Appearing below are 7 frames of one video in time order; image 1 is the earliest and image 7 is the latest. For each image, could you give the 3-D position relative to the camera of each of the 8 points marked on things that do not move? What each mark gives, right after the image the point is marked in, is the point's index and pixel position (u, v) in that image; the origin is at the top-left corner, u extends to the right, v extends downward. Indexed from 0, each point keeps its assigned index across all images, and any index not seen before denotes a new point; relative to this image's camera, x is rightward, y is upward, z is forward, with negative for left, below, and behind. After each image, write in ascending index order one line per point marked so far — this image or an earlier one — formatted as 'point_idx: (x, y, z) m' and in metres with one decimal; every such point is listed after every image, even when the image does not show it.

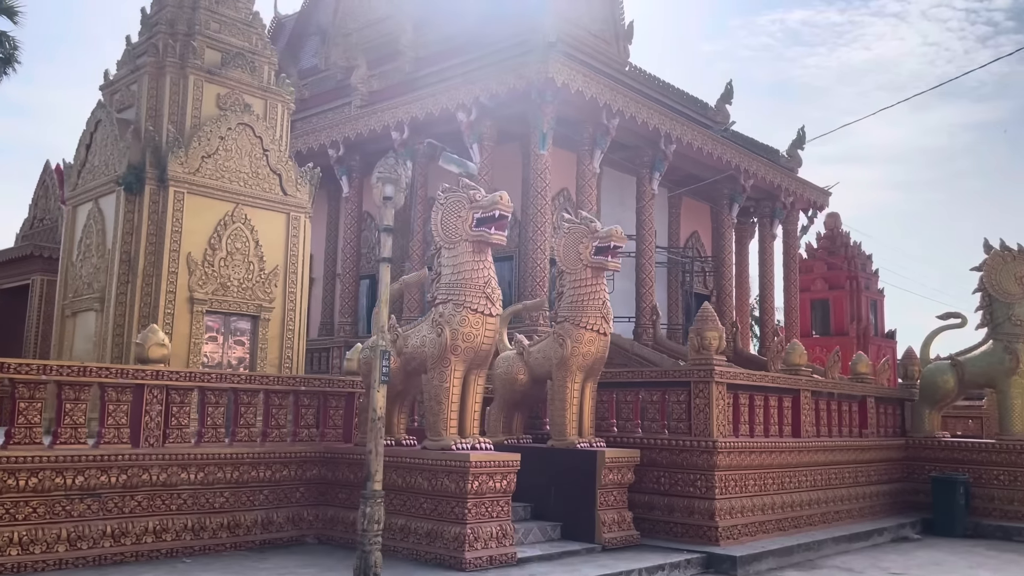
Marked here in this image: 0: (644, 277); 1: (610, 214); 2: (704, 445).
0: (+2.3, +0.2, +15.1) m
1: (+1.8, +1.4, +16.2) m
2: (+1.5, -1.2, +6.6) m
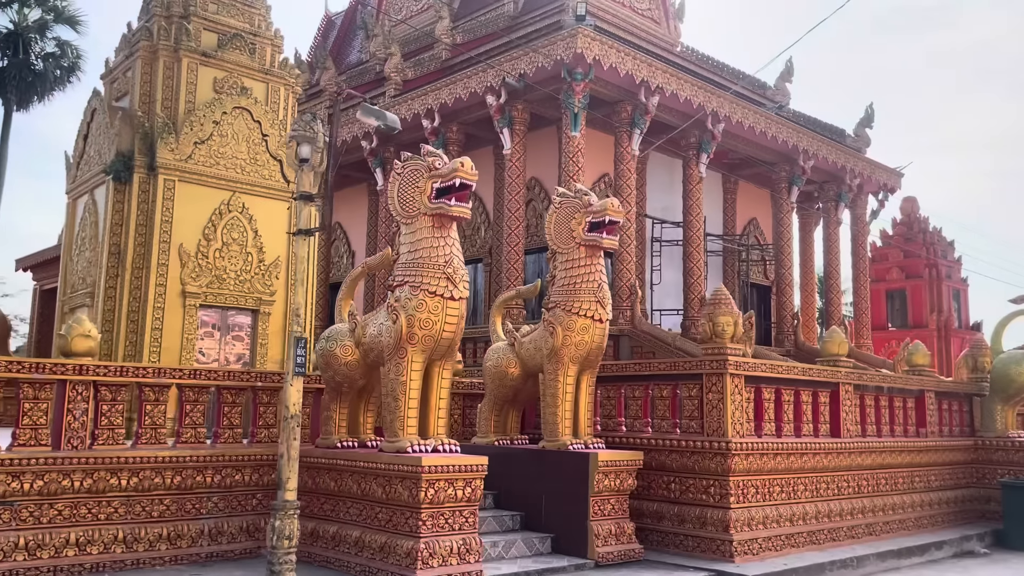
0: (+2.9, +0.4, +14.1) m
1: (+2.5, +1.5, +15.3) m
2: (+1.4, -1.1, +5.8) m
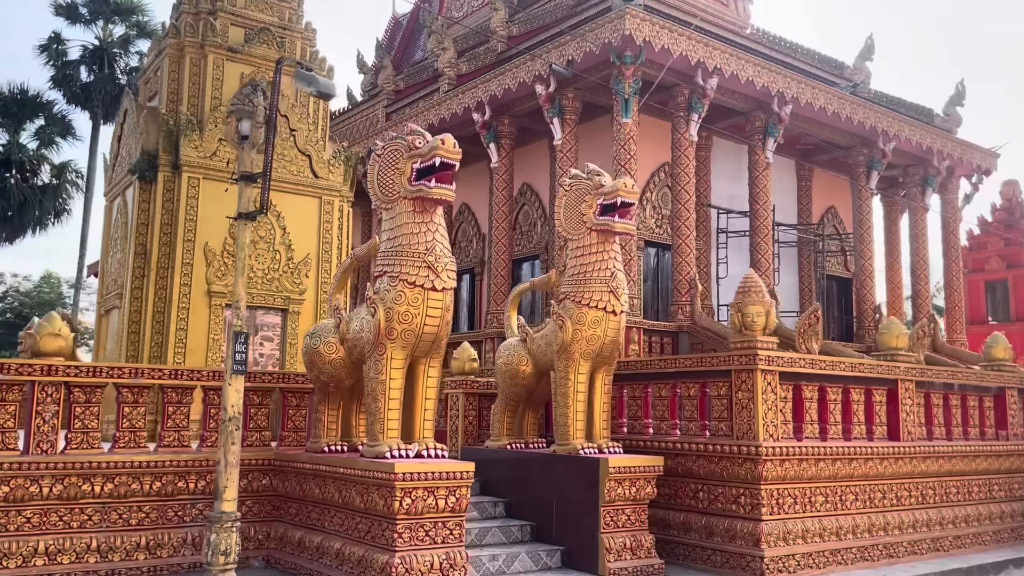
0: (+3.8, +0.5, +13.3) m
1: (+3.5, +1.6, +14.5) m
2: (+1.4, -1.0, +5.2) m
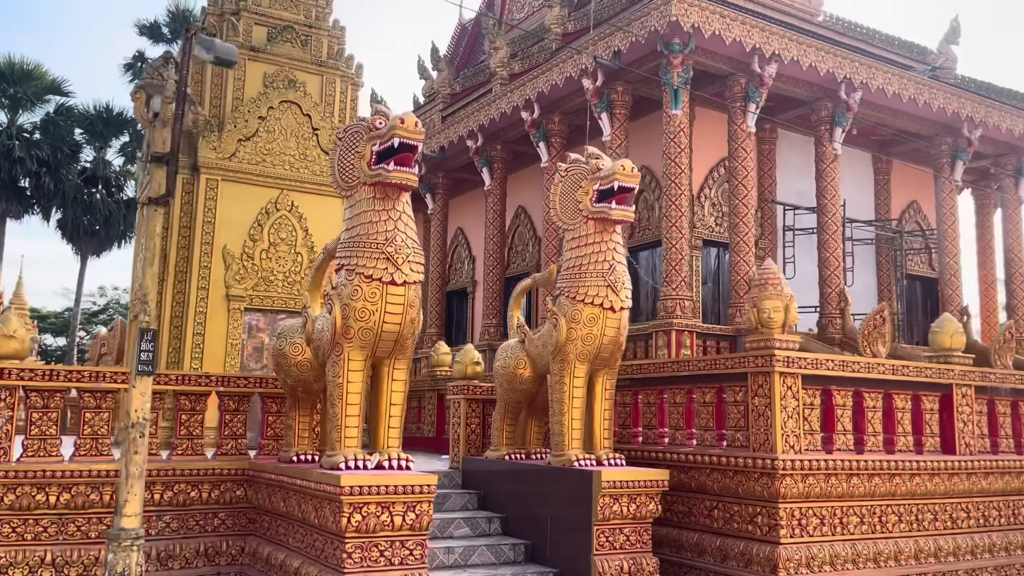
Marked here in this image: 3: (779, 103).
0: (+4.5, +0.5, +12.4) m
1: (+4.3, +1.6, +13.7) m
2: (+1.3, -0.9, +4.6) m
3: (+4.0, +2.8, +13.1) m
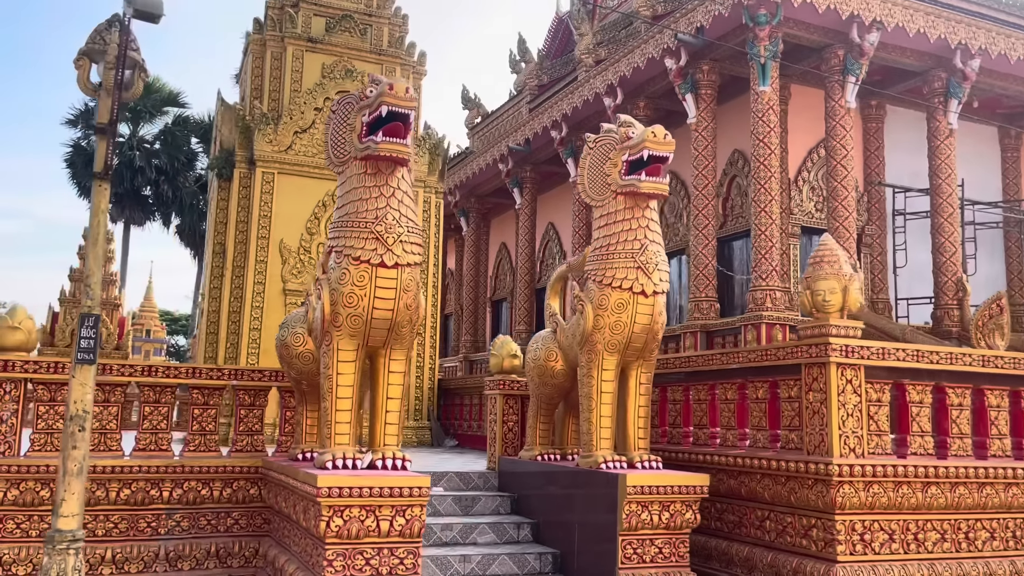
0: (+5.6, +0.6, +11.3) m
1: (+5.6, +1.7, +12.6) m
2: (+1.4, -0.8, +4.0) m
3: (+5.1, +2.9, +12.0) m
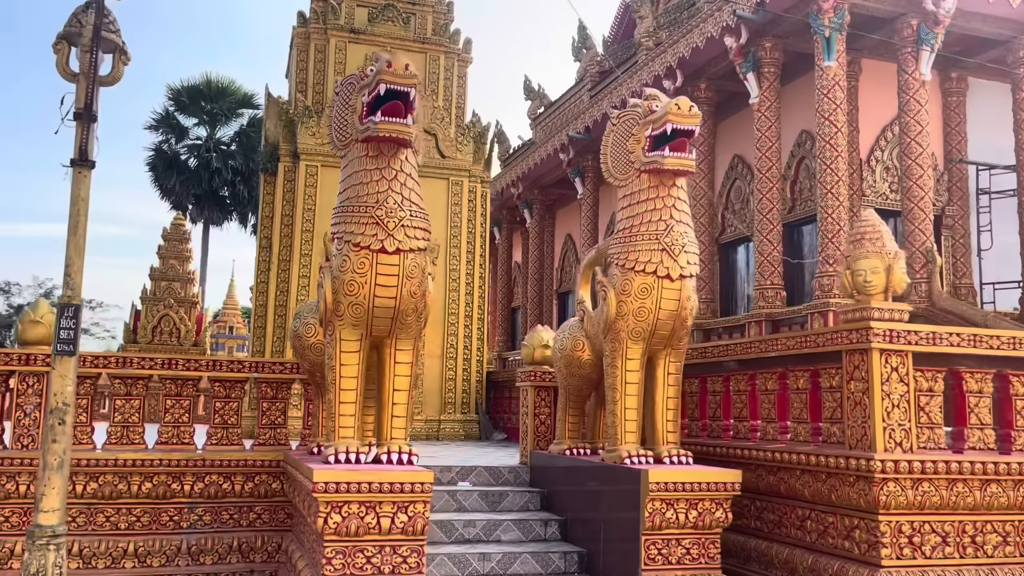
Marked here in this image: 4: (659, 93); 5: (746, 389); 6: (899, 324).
0: (+6.2, +0.8, +10.5) m
1: (+6.4, +2.0, +11.8) m
2: (+1.4, -0.7, +3.6) m
3: (+5.9, +3.1, +11.3) m
4: (+0.7, +0.9, +4.2) m
5: (+1.2, -0.5, +4.6) m
6: (+1.7, -0.2, +3.7) m
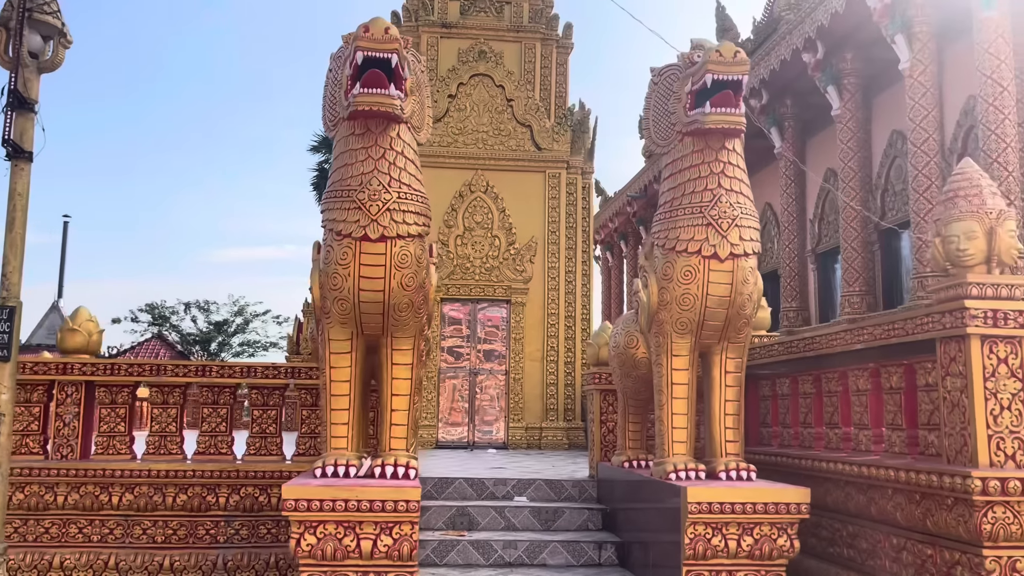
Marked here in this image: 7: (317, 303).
0: (+7.5, +1.1, +8.7) m
1: (+7.8, +2.2, +9.9) m
2: (+1.4, -0.6, +2.8) m
3: (+7.2, +3.3, +9.5) m
4: (+0.8, +1.0, +3.6) m
5: (+1.4, -0.4, +3.8) m
6: (+1.6, 0.0, +2.9) m
7: (-0.7, -0.1, +3.3) m
